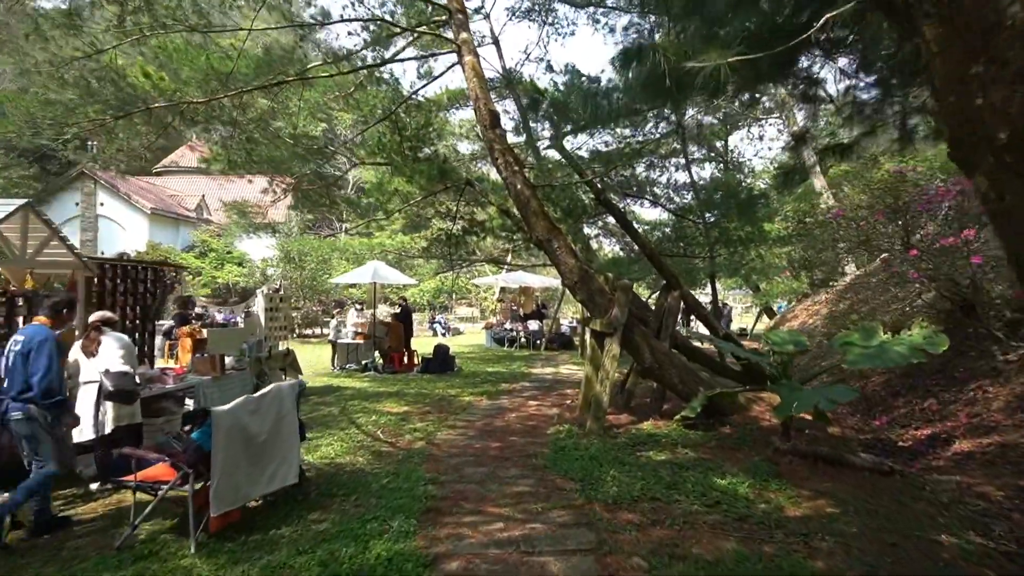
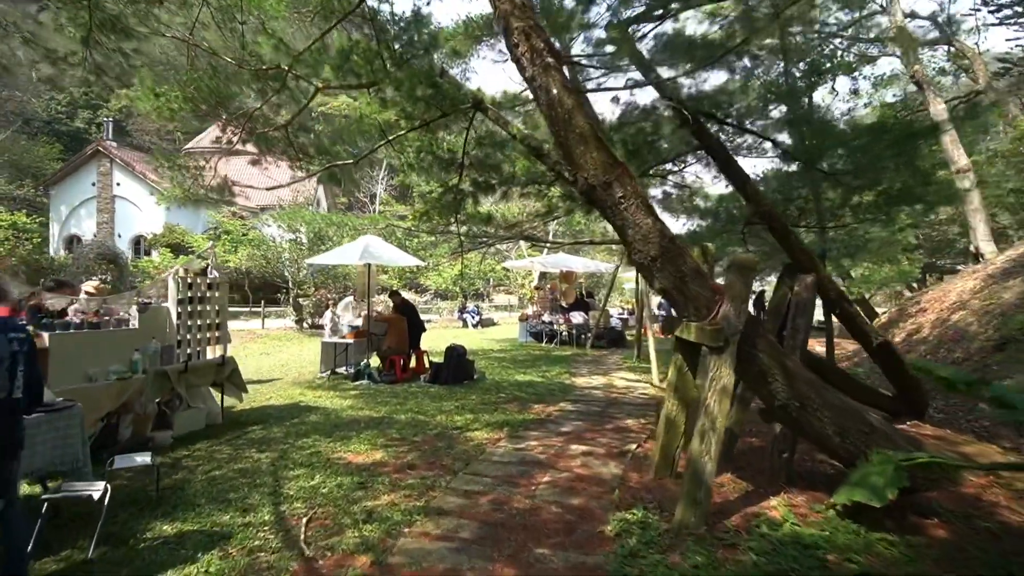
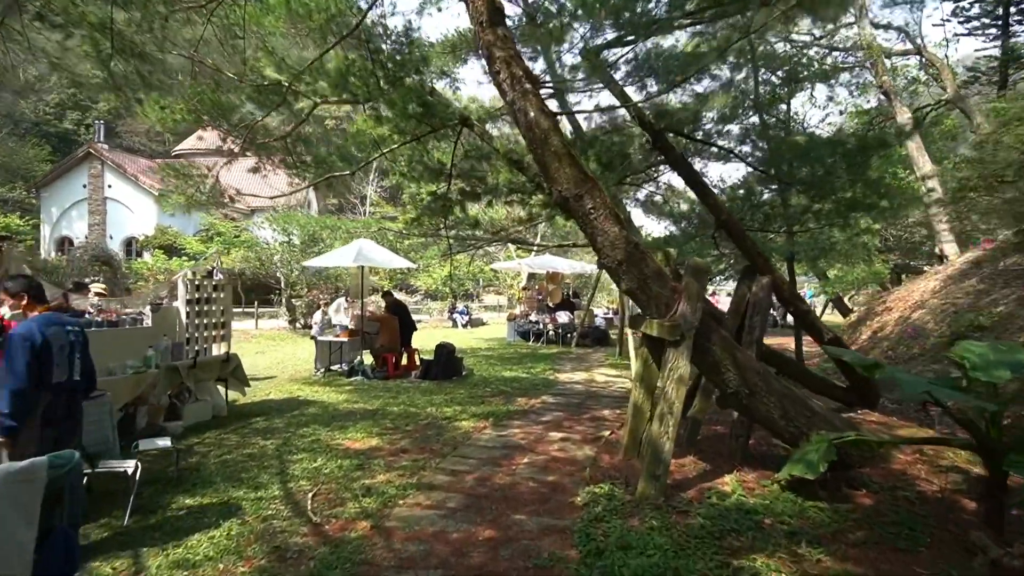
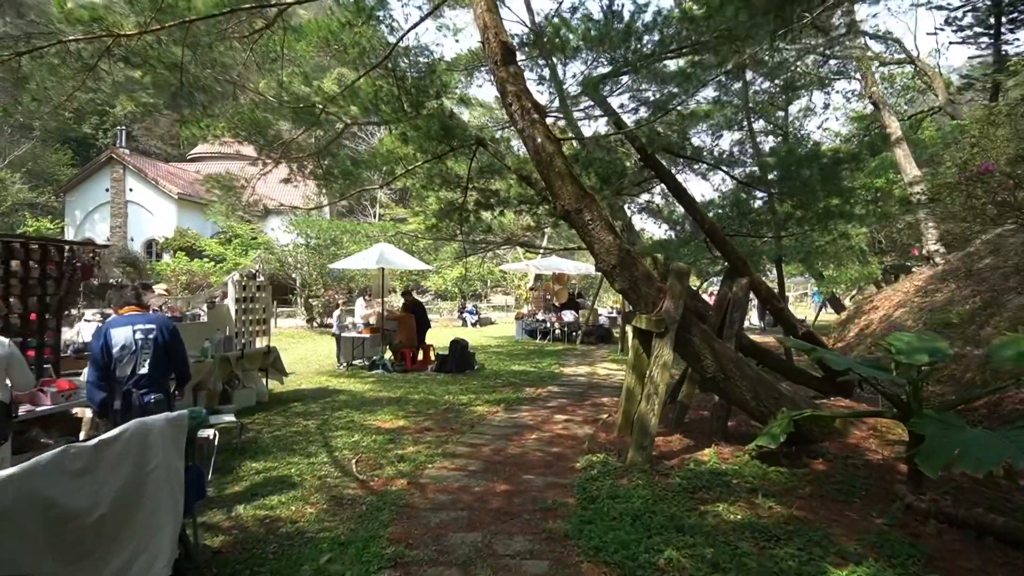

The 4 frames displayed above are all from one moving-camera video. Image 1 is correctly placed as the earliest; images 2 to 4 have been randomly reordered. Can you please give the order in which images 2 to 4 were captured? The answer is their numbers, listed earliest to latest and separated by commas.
4, 3, 2
